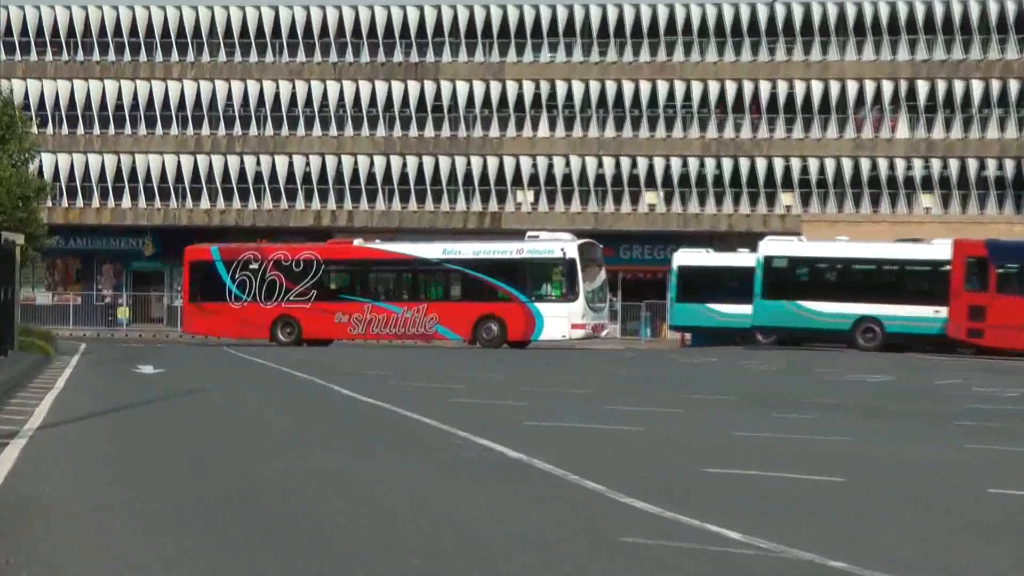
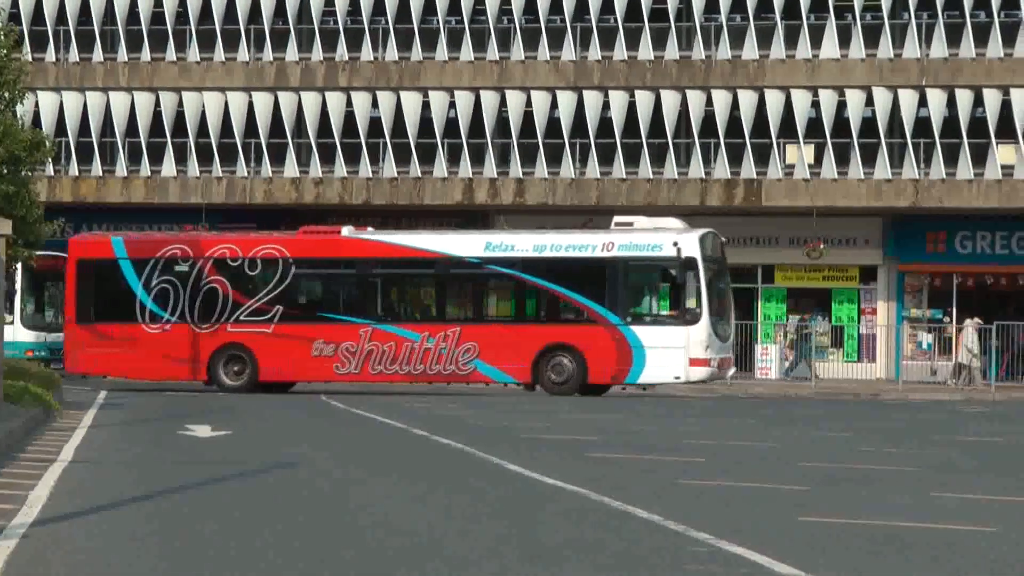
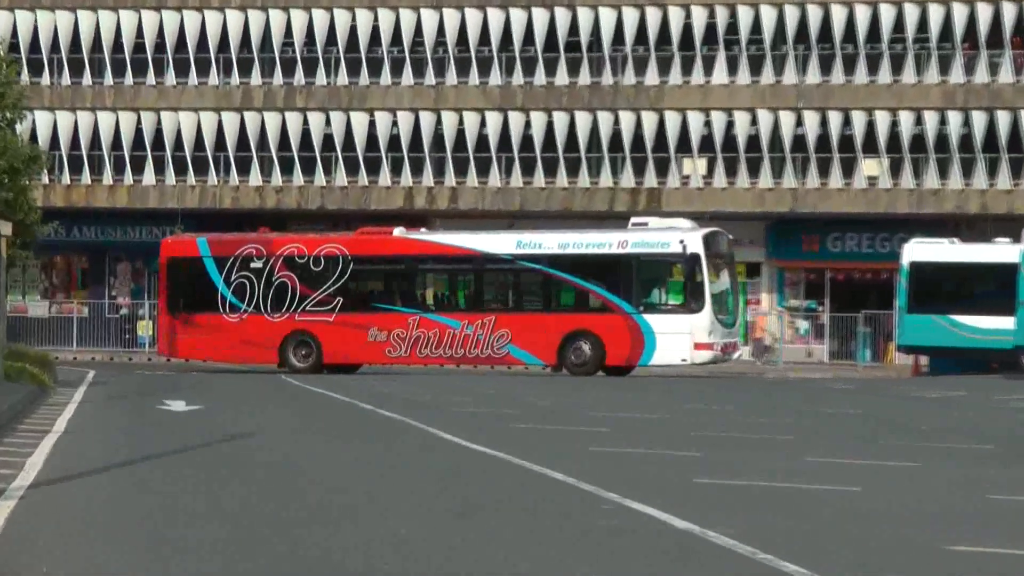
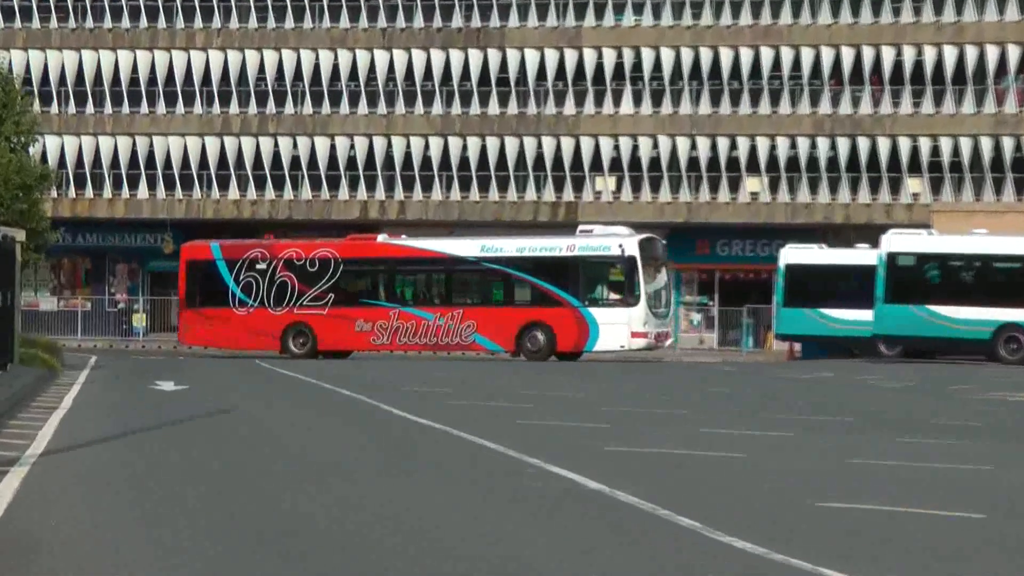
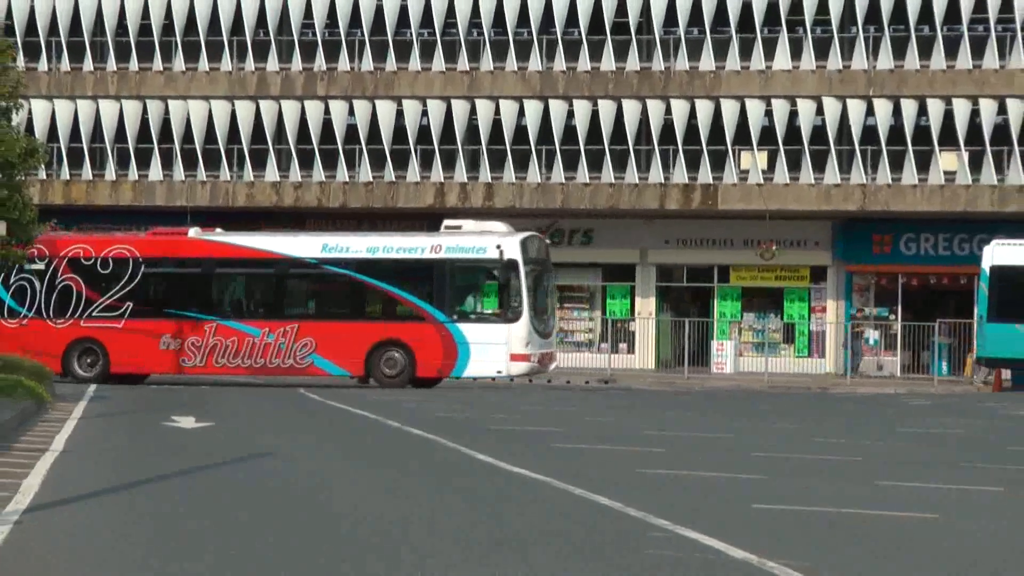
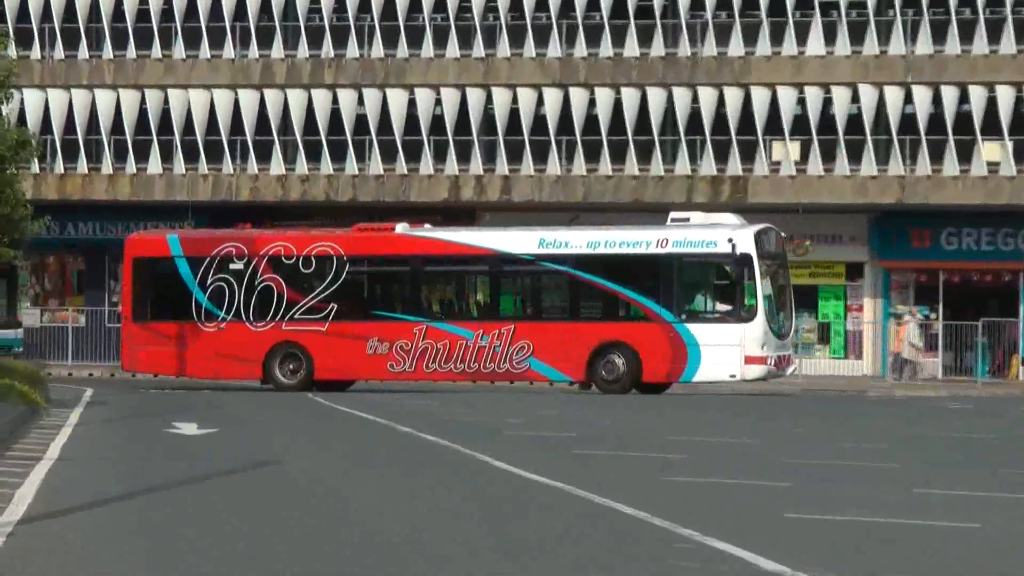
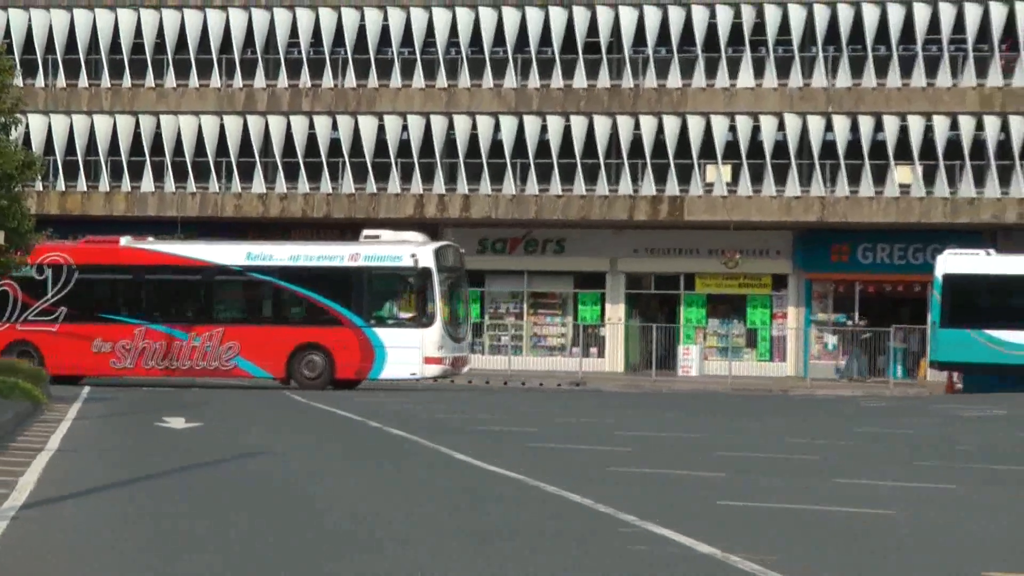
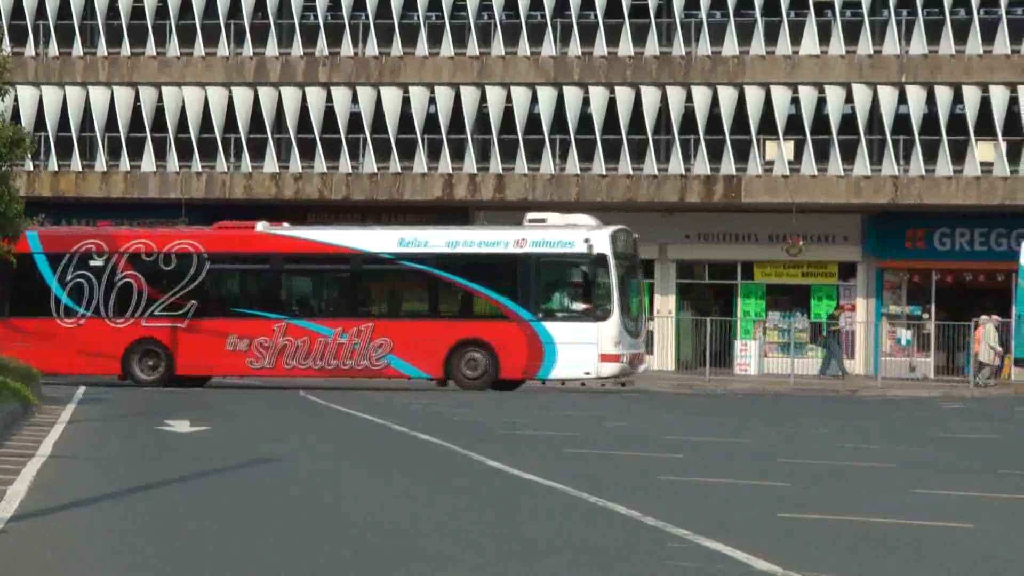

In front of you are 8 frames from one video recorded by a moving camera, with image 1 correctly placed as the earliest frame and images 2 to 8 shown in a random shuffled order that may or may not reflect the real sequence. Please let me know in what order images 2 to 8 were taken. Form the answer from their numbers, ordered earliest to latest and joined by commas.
4, 3, 6, 2, 8, 5, 7
